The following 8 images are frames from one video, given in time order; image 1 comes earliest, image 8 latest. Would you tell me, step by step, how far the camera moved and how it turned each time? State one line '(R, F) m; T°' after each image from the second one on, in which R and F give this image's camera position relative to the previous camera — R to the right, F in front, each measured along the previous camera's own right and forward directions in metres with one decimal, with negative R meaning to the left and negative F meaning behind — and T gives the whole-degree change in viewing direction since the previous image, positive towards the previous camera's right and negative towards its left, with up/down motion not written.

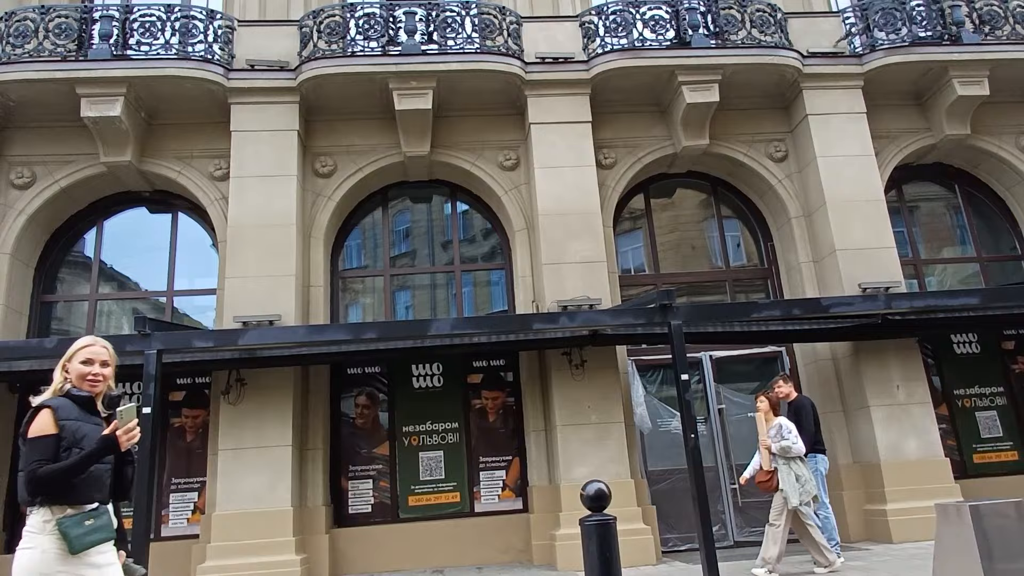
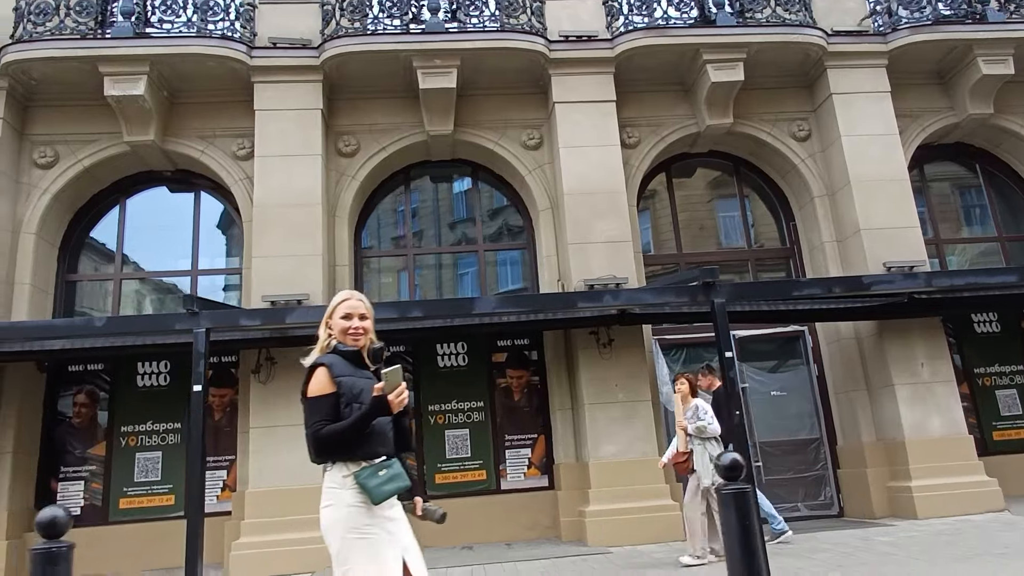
(-0.4, 0.0) m; 0°
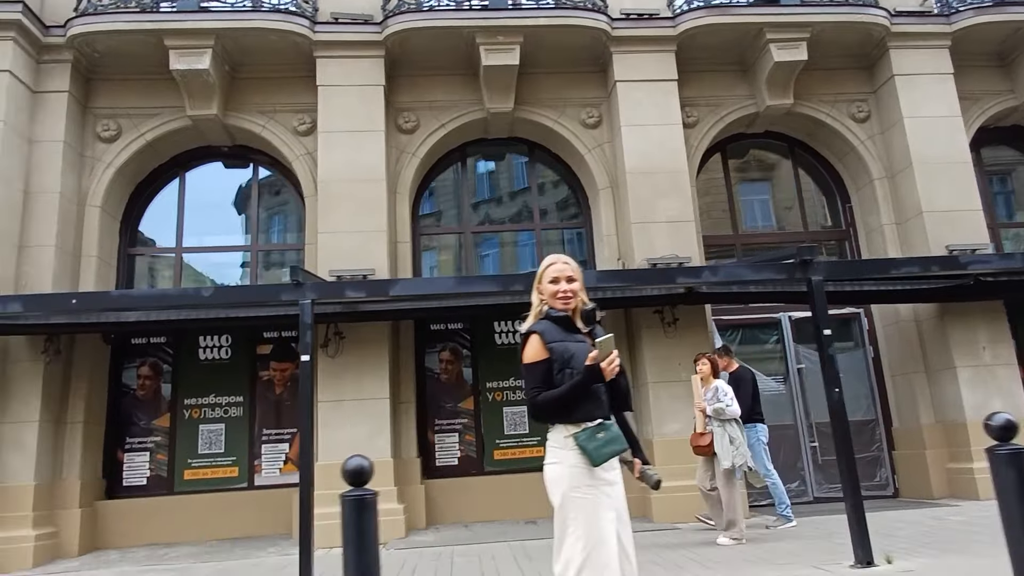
(-0.7, 0.0) m; 0°
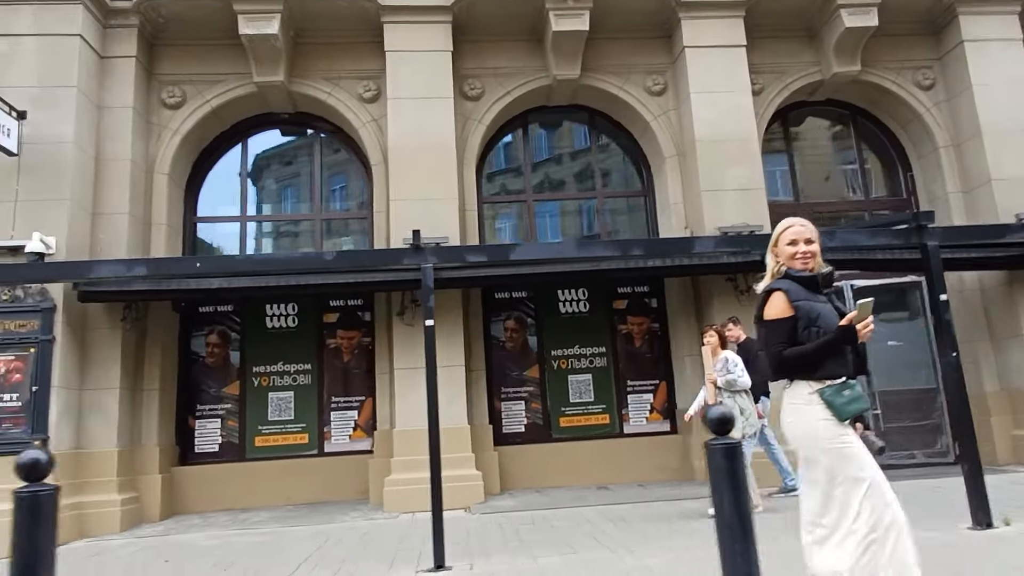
(-0.9, 0.0) m; 0°
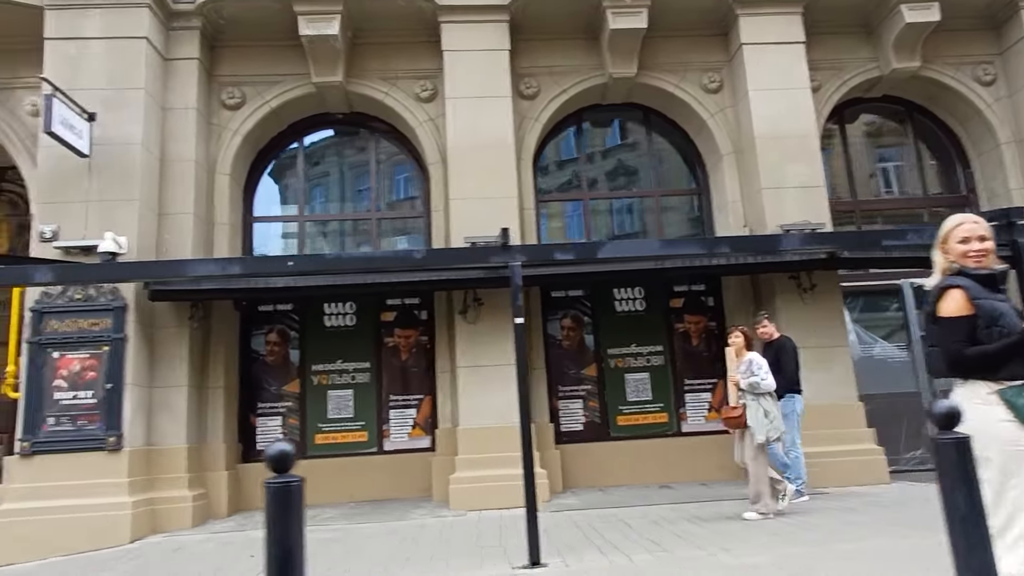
(-0.5, 0.0) m; -1°
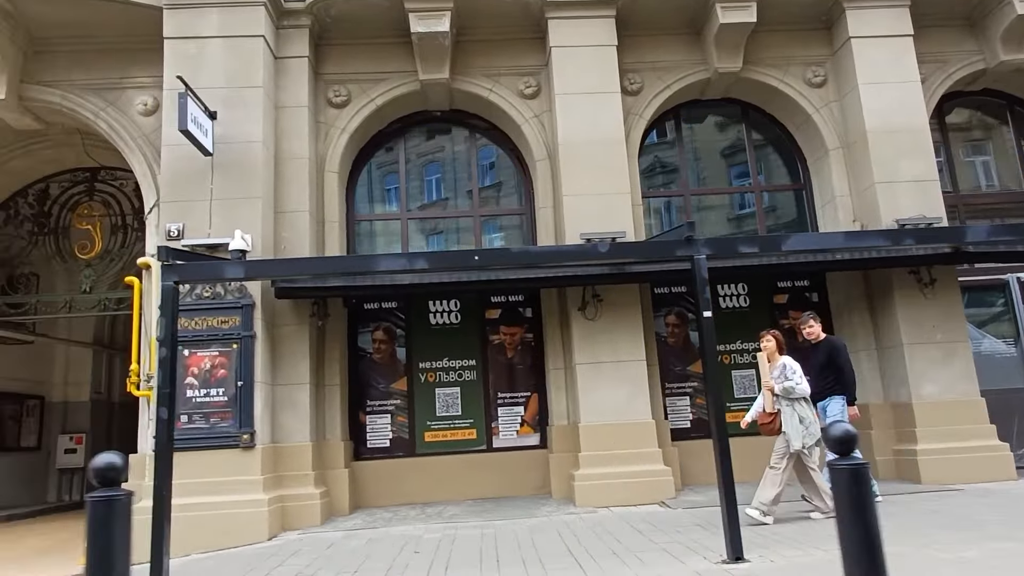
(-1.3, 0.0) m; -1°
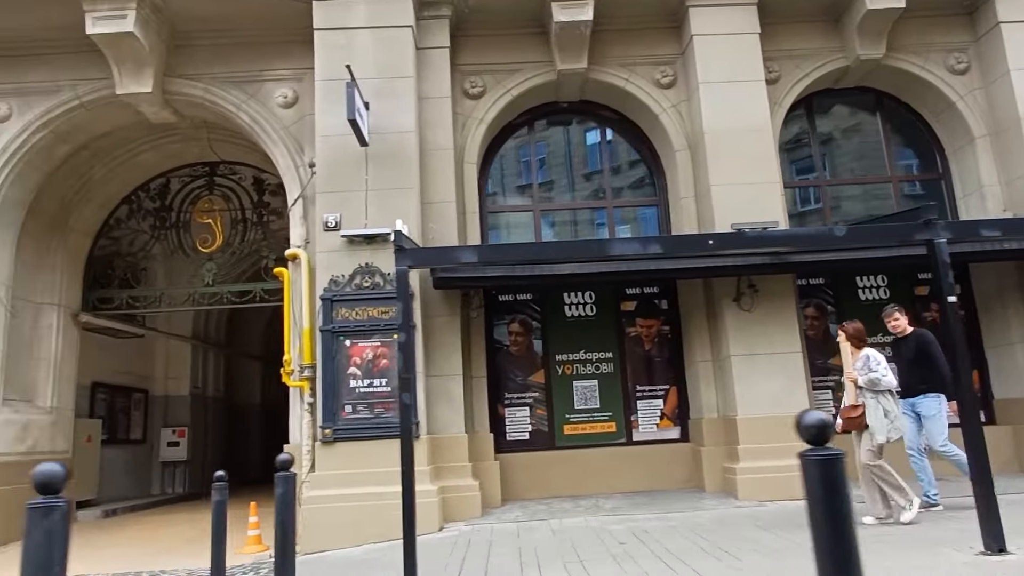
(-1.5, +0.1) m; -2°
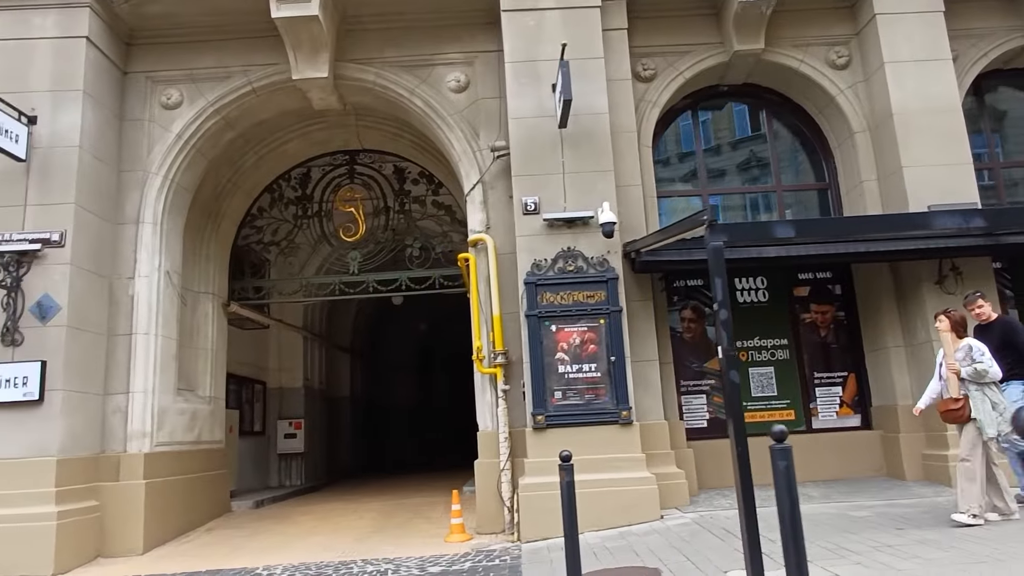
(-2.1, +0.1) m; -1°
